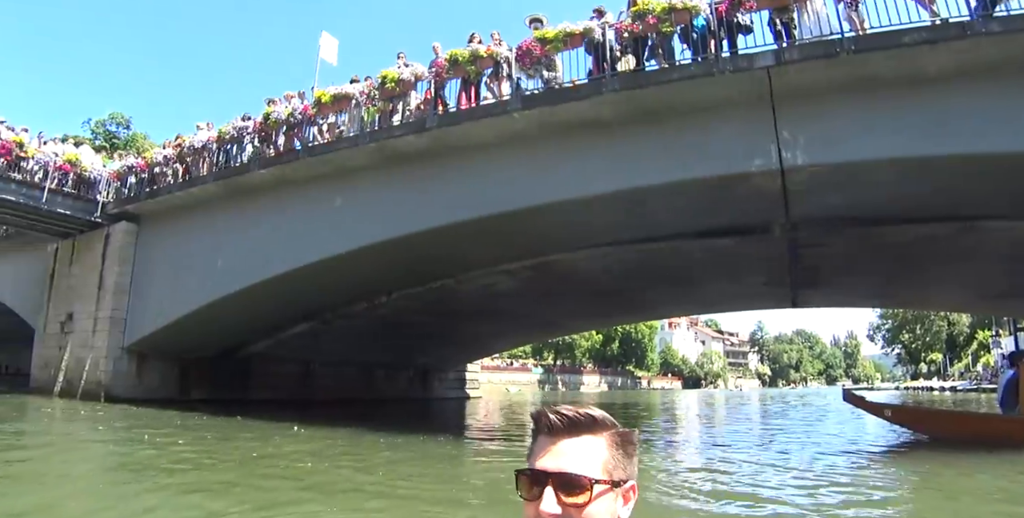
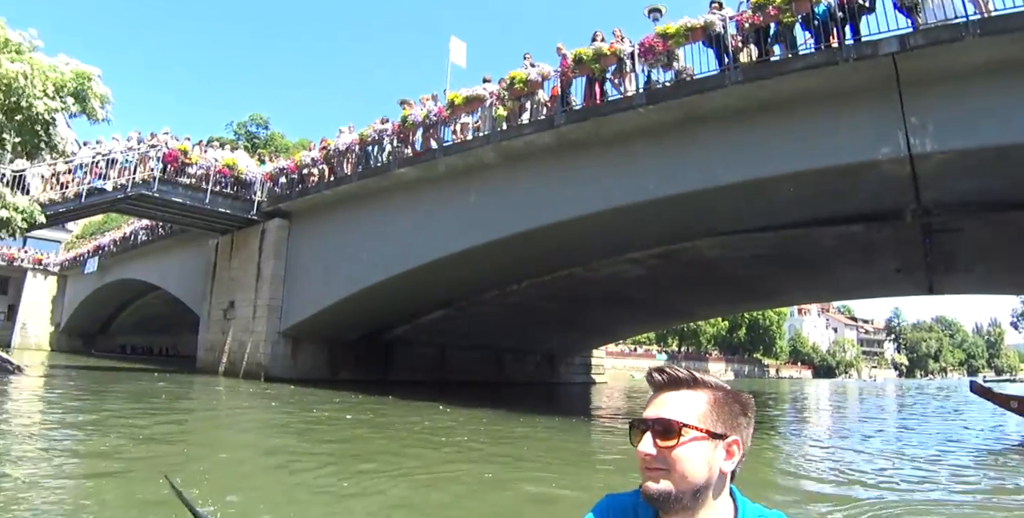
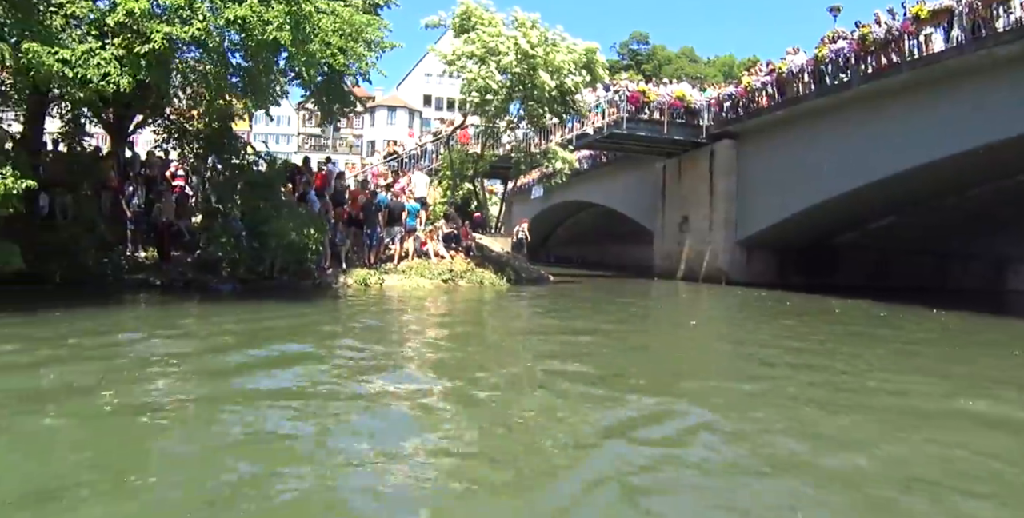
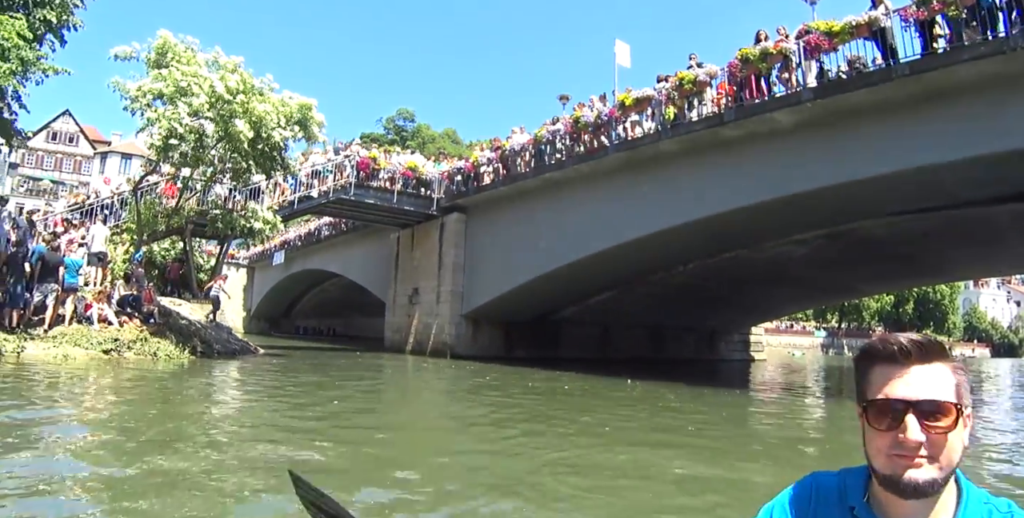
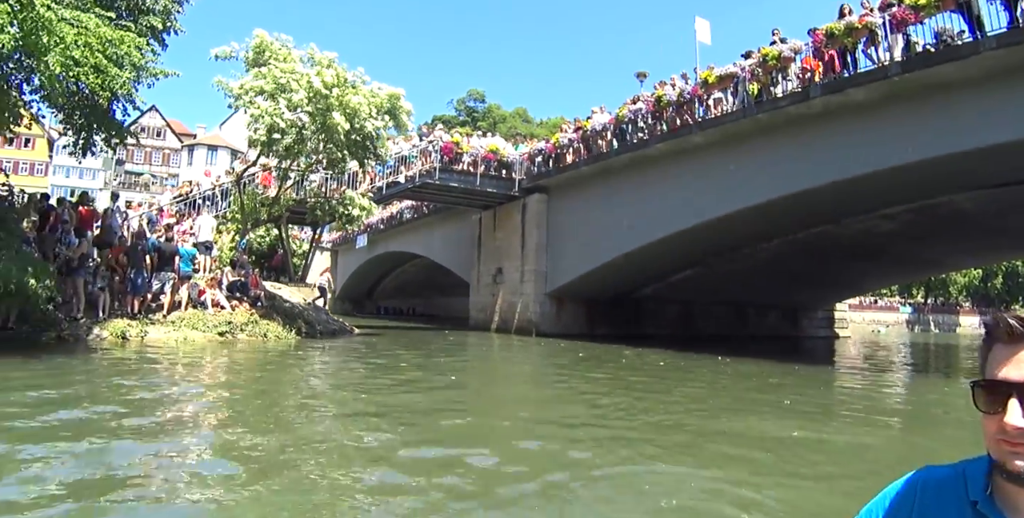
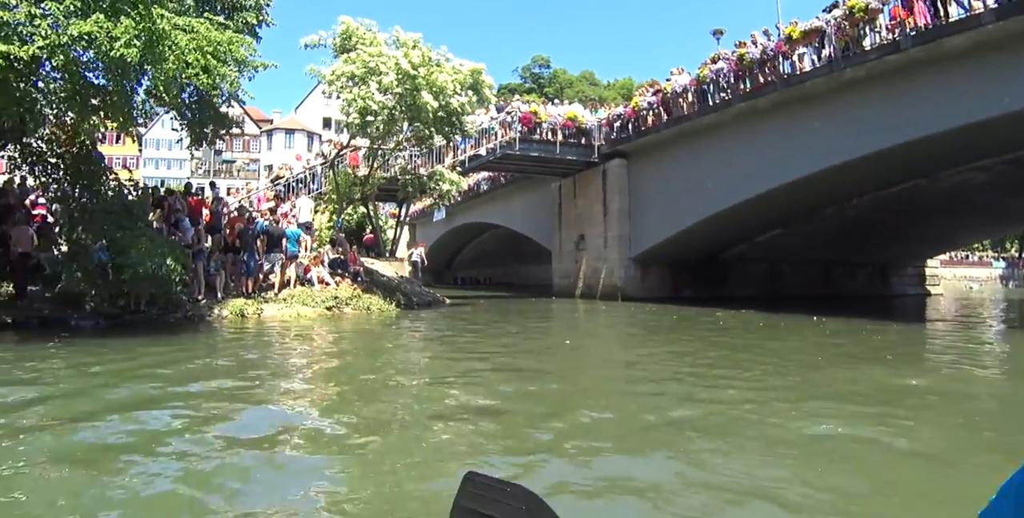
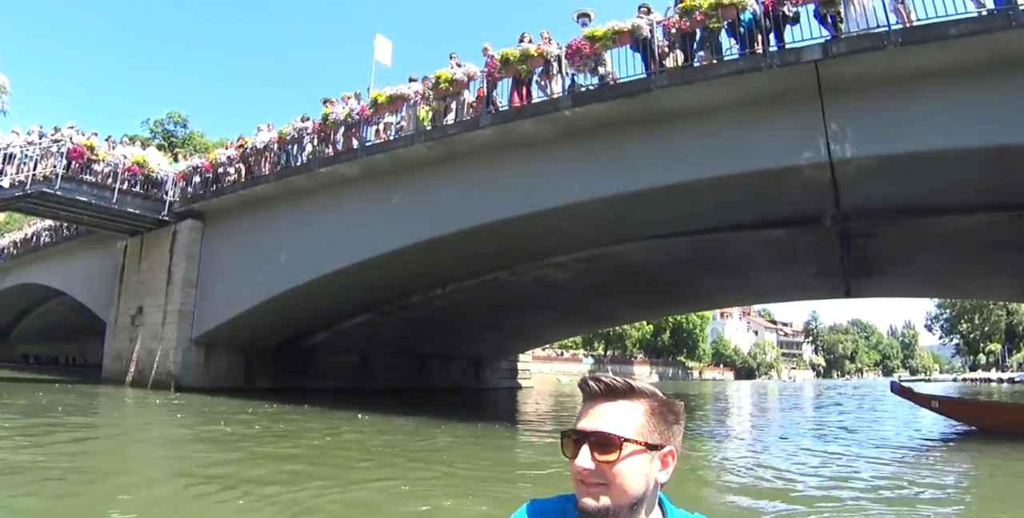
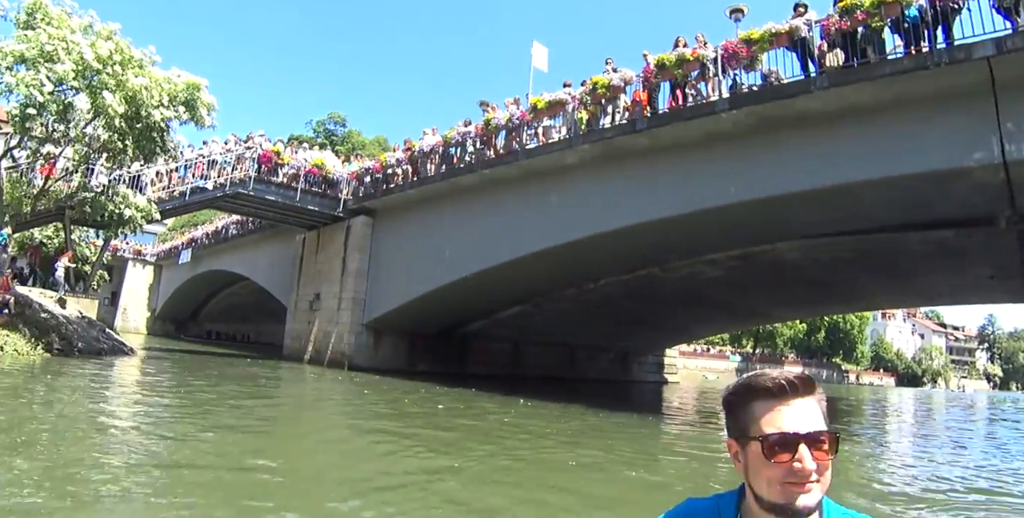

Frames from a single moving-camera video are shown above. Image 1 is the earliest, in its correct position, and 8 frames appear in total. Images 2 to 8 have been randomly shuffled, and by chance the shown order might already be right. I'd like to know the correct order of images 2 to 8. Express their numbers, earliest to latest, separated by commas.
7, 2, 8, 4, 5, 6, 3
